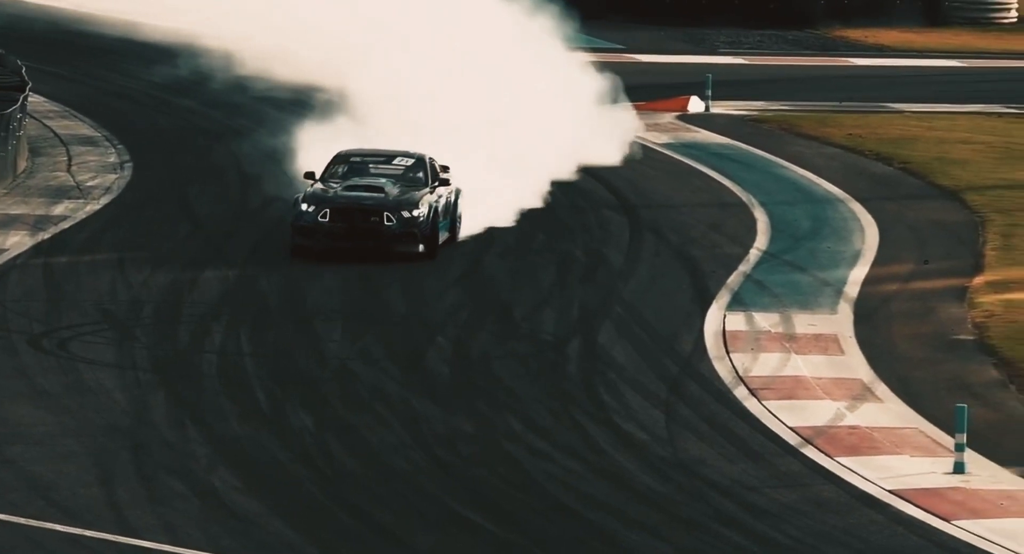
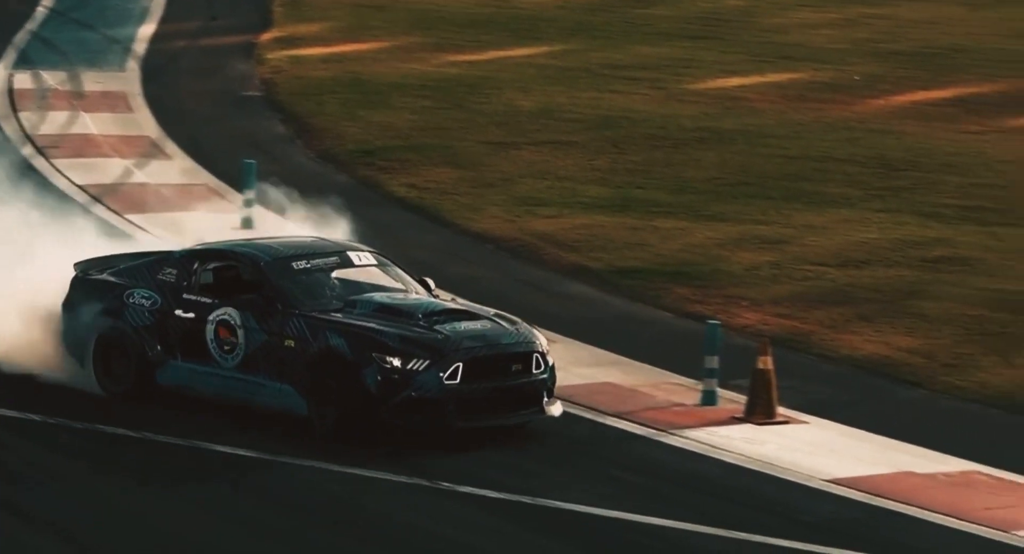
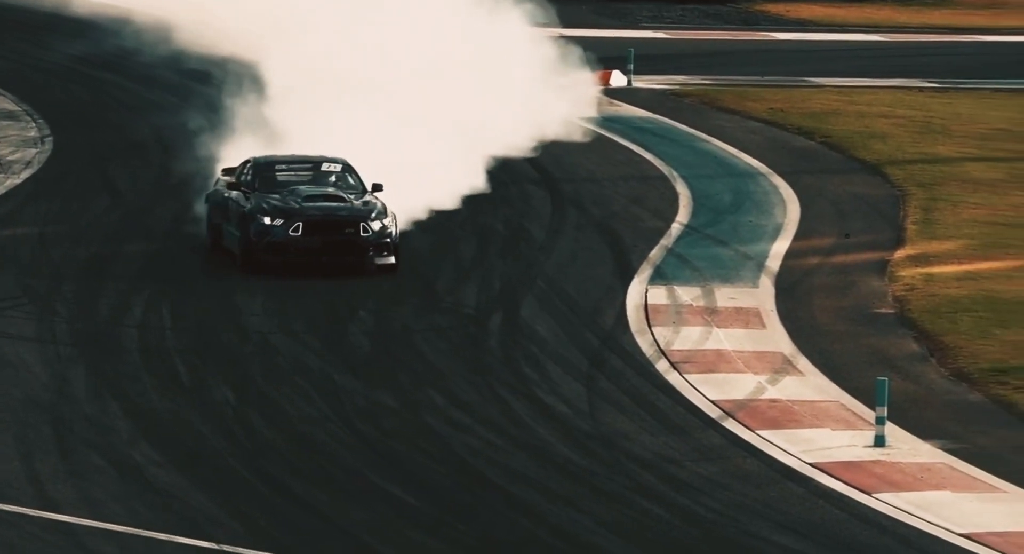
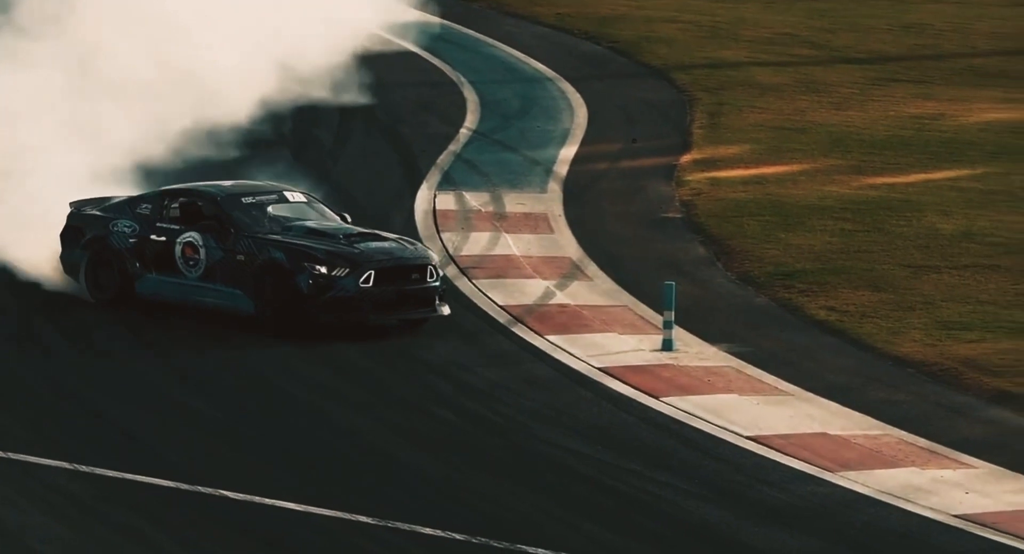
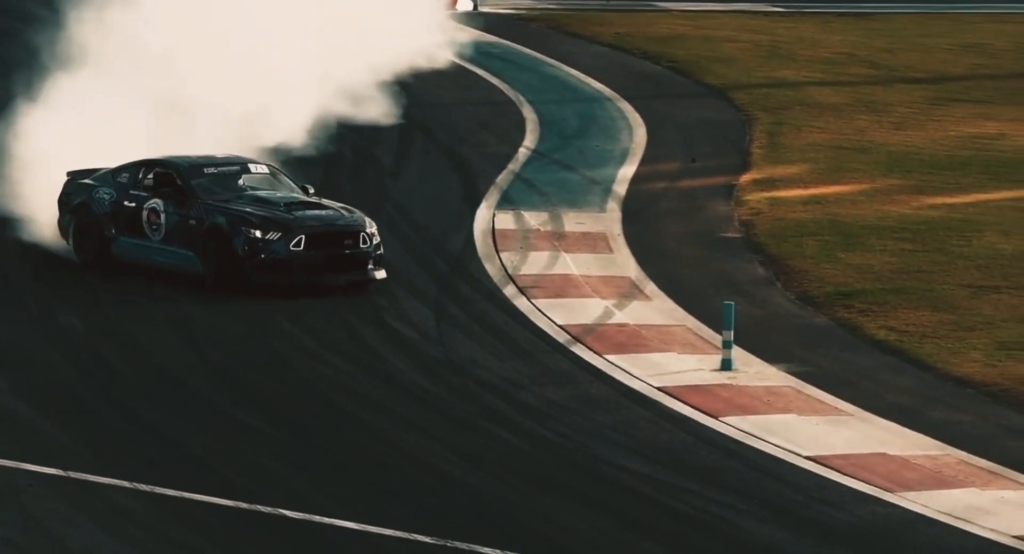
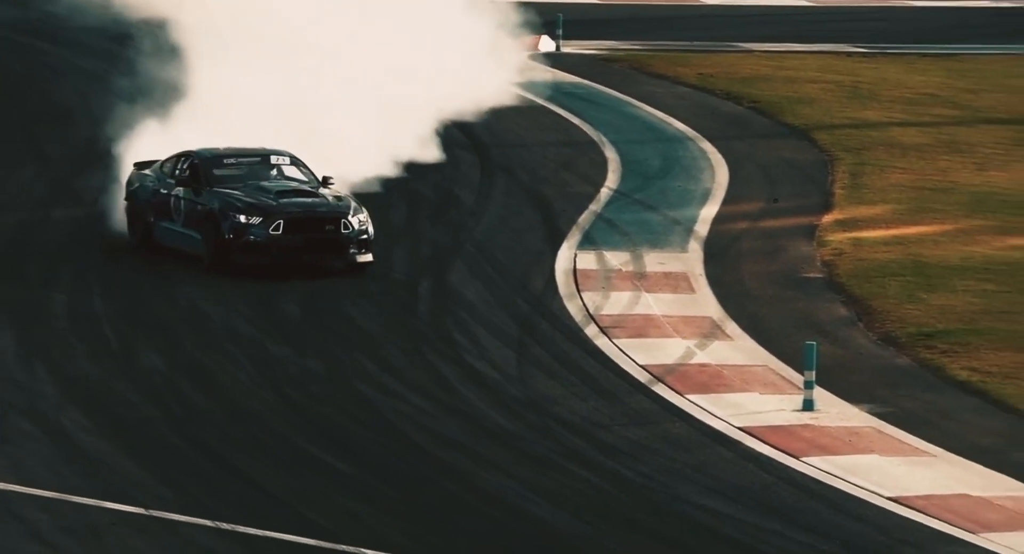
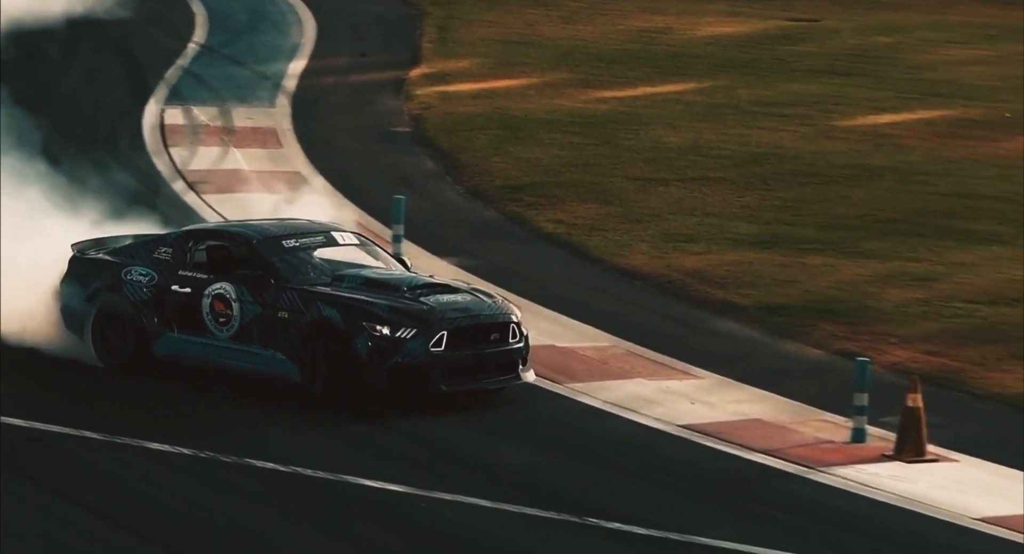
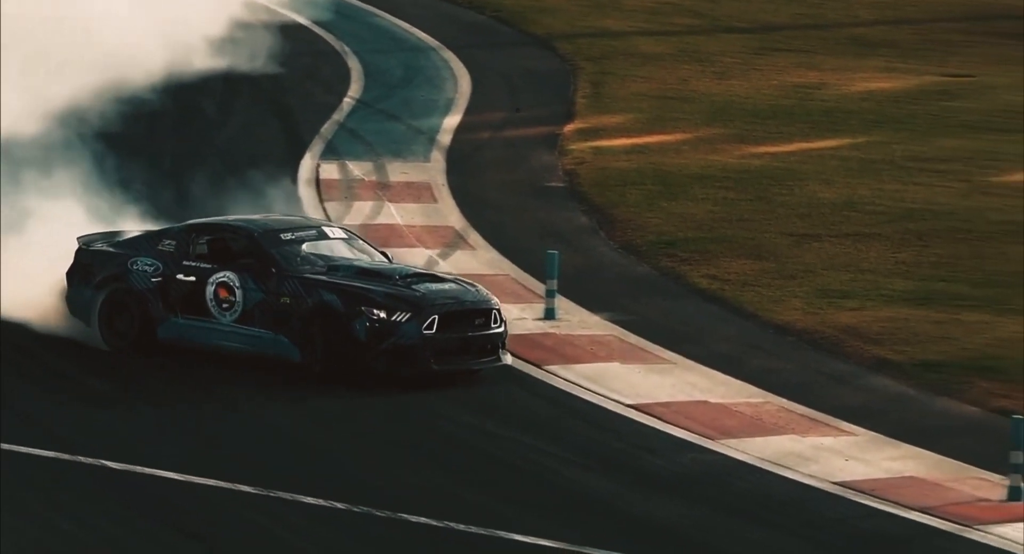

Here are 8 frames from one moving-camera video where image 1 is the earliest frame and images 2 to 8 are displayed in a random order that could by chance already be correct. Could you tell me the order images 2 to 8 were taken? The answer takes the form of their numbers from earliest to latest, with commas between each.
3, 6, 5, 4, 8, 7, 2
